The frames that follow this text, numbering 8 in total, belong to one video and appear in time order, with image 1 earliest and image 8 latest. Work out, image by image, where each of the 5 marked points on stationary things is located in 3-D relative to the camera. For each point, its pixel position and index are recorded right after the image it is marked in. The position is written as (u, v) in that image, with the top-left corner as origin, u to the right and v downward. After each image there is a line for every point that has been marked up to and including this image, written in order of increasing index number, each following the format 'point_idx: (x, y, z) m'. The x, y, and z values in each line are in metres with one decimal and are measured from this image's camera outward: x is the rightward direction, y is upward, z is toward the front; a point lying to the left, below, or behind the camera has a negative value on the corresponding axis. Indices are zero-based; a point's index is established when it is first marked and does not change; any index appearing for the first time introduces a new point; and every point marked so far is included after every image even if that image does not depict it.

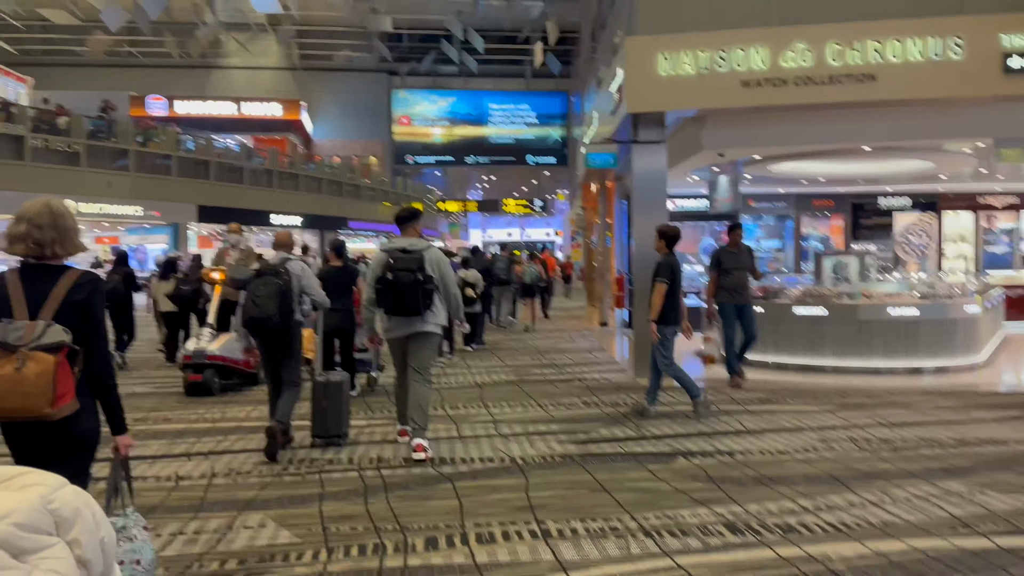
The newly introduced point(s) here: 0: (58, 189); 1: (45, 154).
0: (-10.3, +2.2, +18.4) m
1: (-10.6, +3.1, +18.2) m
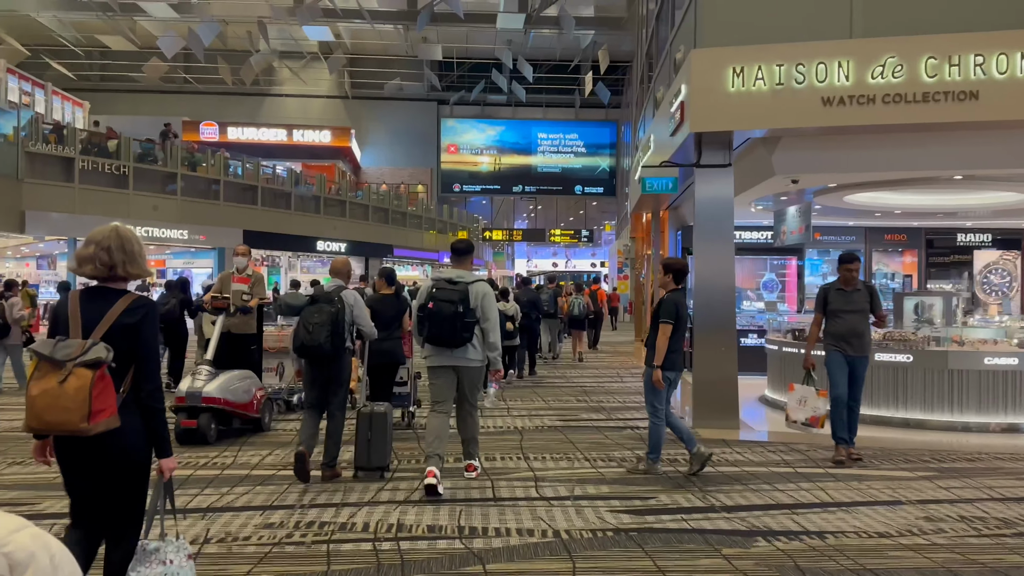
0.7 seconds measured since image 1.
0: (-9.3, +1.7, +18.3) m
1: (-9.5, +2.6, +18.3) m
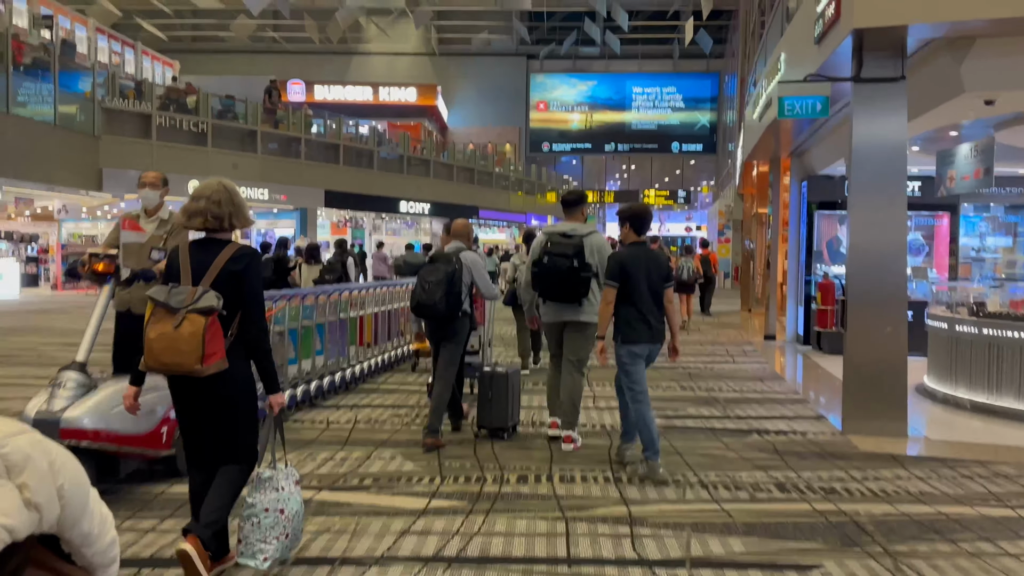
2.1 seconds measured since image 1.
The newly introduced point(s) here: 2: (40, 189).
0: (-7.3, +2.6, +17.8) m
1: (-7.5, +3.4, +17.7) m
2: (-9.4, +1.9, +15.8) m
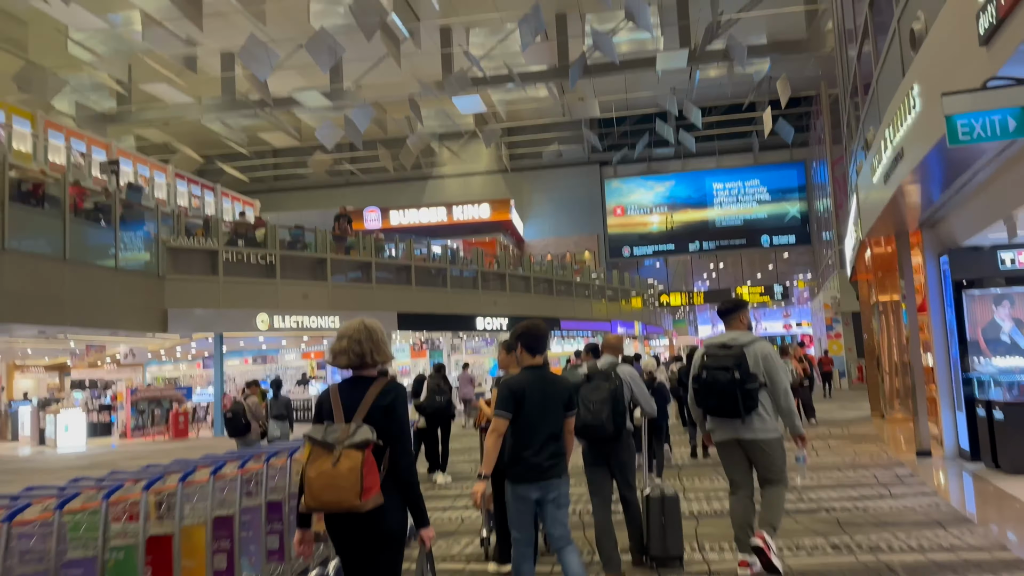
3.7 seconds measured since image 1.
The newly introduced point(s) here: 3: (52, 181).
0: (-5.6, -0.3, +17.3) m
1: (-5.9, +0.5, +17.3) m
2: (-7.9, -0.9, +15.4) m
3: (-7.5, +1.7, +12.9) m
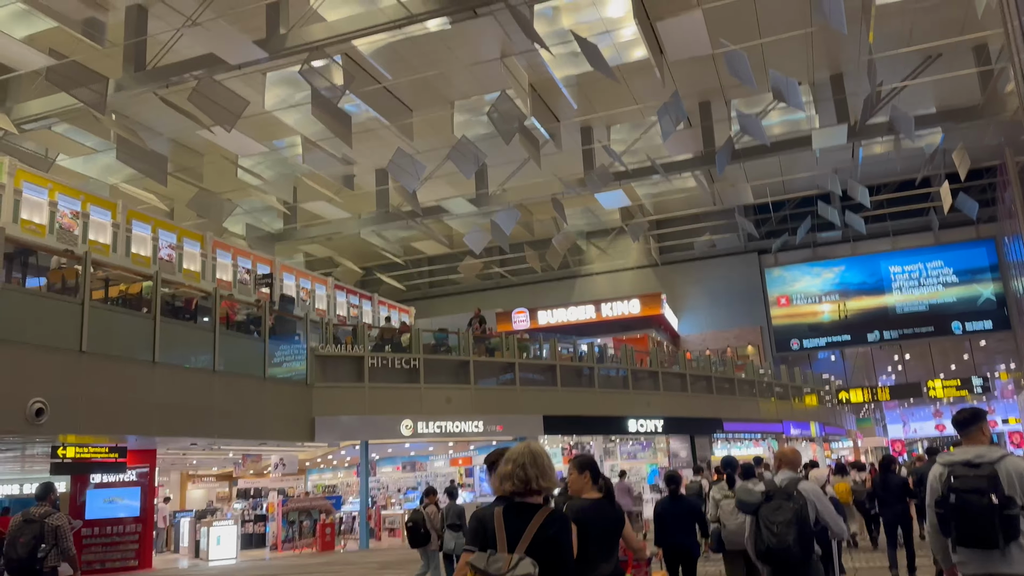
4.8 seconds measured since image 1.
0: (-2.5, -2.6, +17.1) m
1: (-2.8, -1.8, +17.3) m
2: (-5.0, -3.1, +15.6) m
3: (-5.2, -0.1, +13.5) m
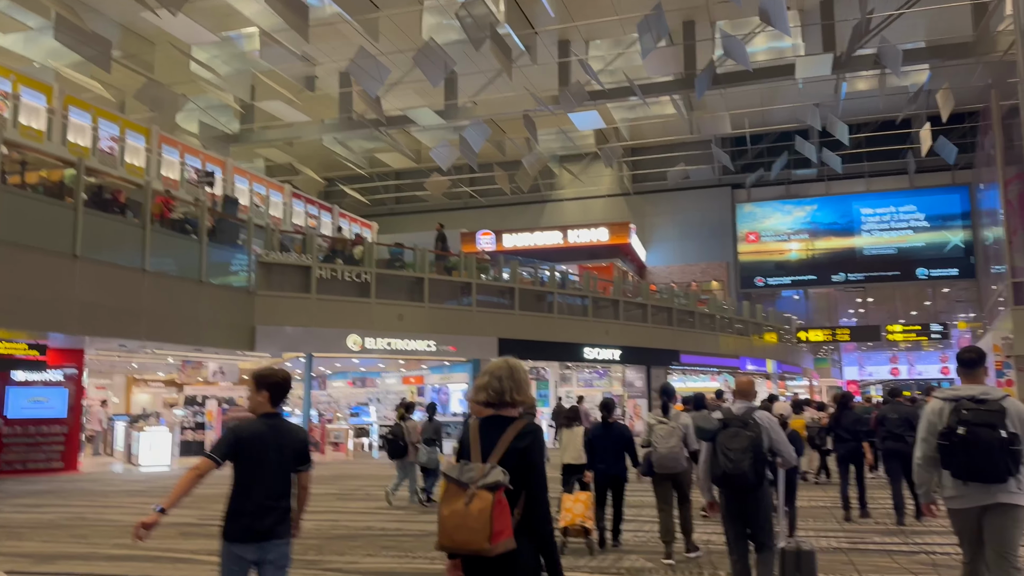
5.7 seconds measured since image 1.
0: (-3.4, -0.7, +16.4) m
1: (-3.7, +0.1, +16.5) m
2: (-6.0, -1.2, +15.0) m
3: (-5.9, +1.6, +12.6) m
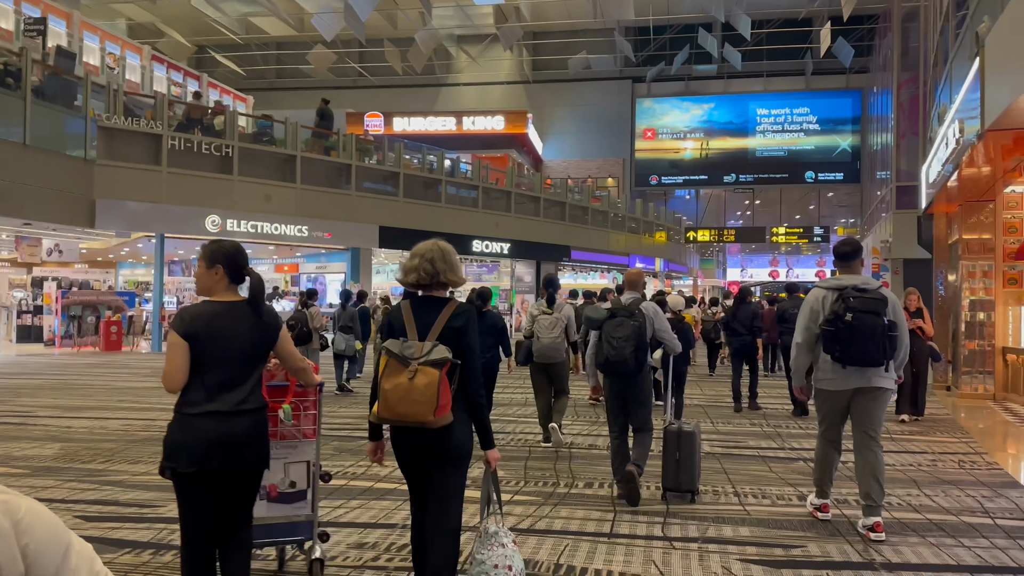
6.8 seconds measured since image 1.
0: (-5.7, +1.6, +14.8) m
1: (-5.9, +2.4, +14.8) m
2: (-8.0, +1.0, +13.2) m
3: (-7.6, +3.4, +10.4) m
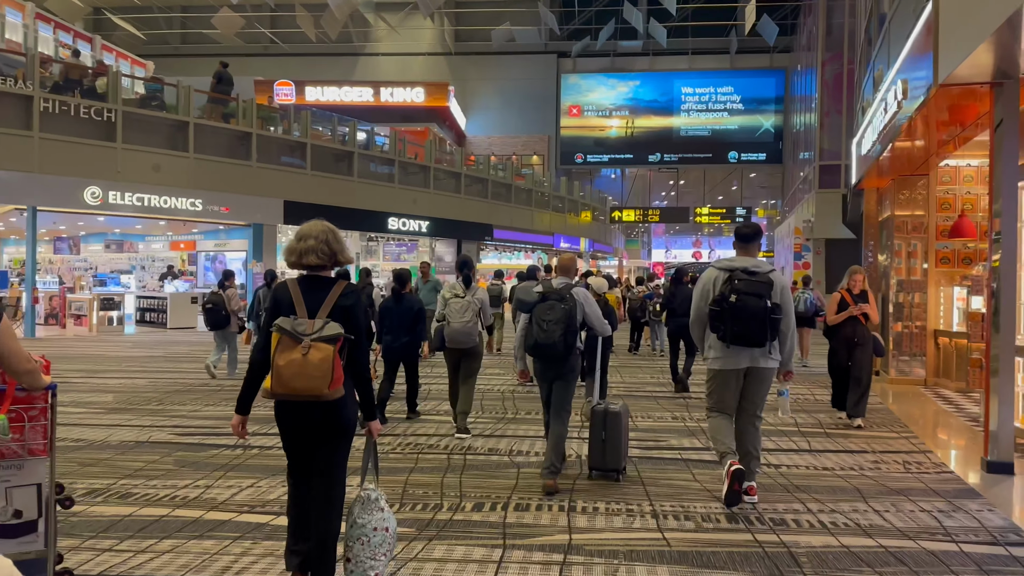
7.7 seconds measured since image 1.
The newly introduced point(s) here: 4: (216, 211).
0: (-7.2, +2.0, +13.4) m
1: (-7.4, +2.8, +13.4) m
2: (-9.3, +1.3, +11.5) m
3: (-8.7, +3.7, +8.8) m
4: (-5.5, +1.5, +15.0) m
